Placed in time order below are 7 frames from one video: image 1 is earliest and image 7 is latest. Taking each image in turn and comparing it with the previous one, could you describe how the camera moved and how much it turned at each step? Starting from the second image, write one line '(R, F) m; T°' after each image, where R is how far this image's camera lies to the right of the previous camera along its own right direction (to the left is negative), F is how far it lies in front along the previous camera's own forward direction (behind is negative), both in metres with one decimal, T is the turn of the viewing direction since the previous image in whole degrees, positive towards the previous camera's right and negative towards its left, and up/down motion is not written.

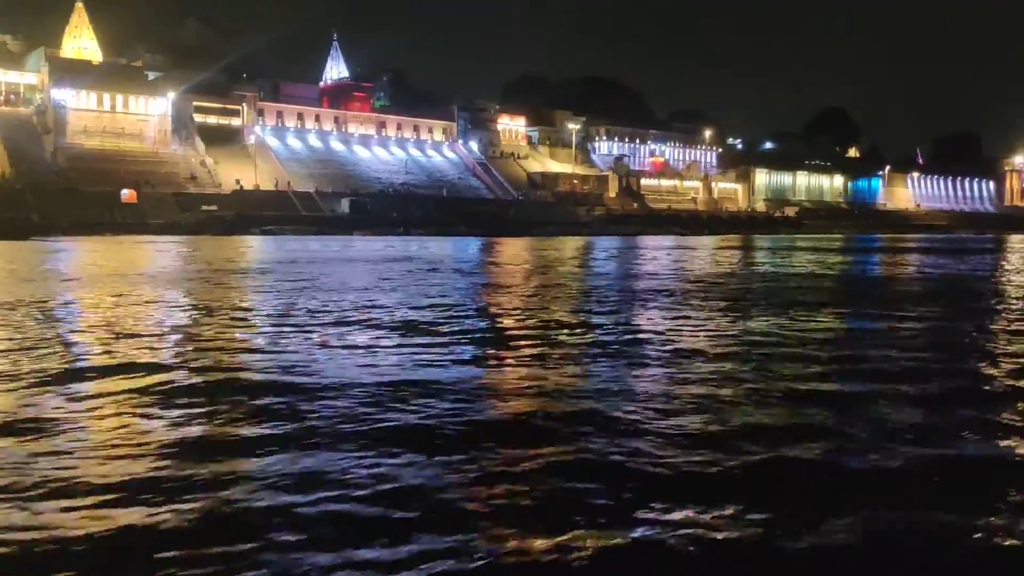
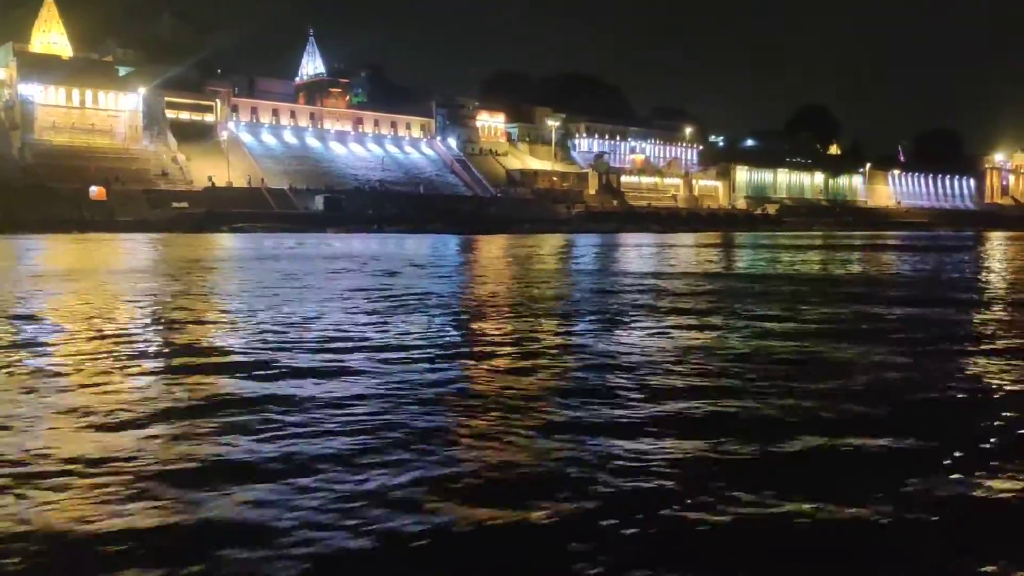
(+0.4, +0.5) m; +1°
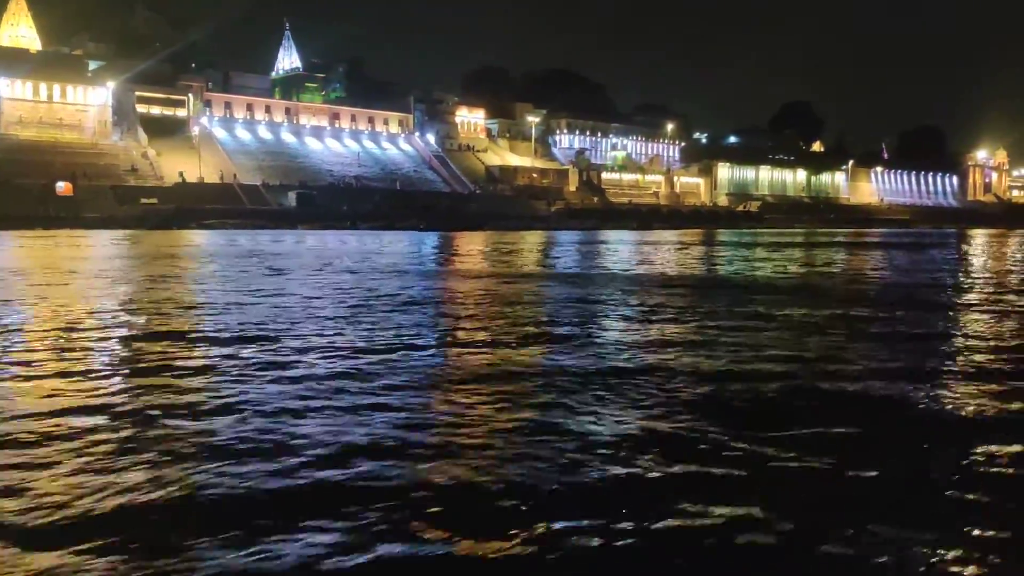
(+0.5, +0.6) m; +1°
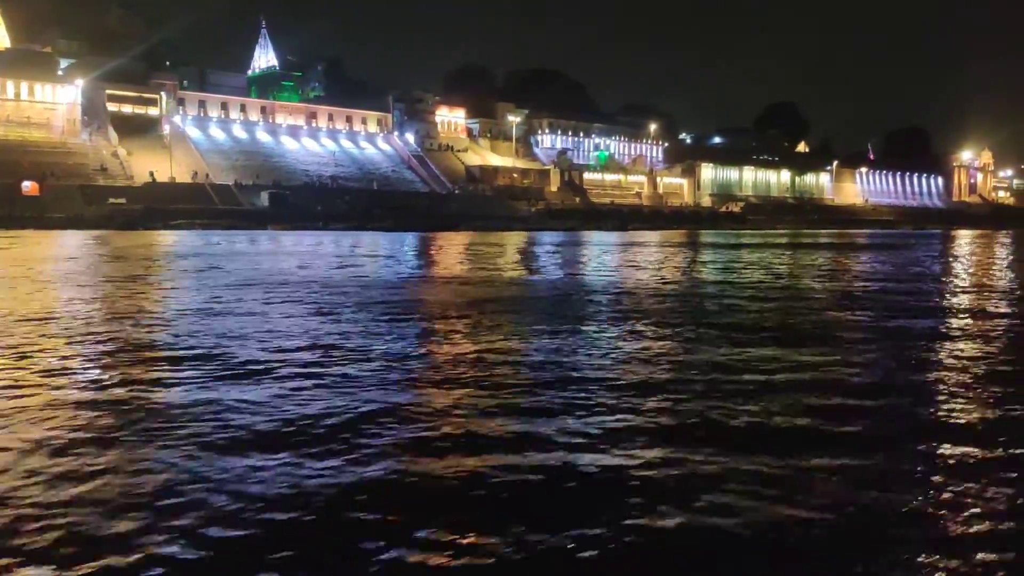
(+0.6, +0.6) m; +1°
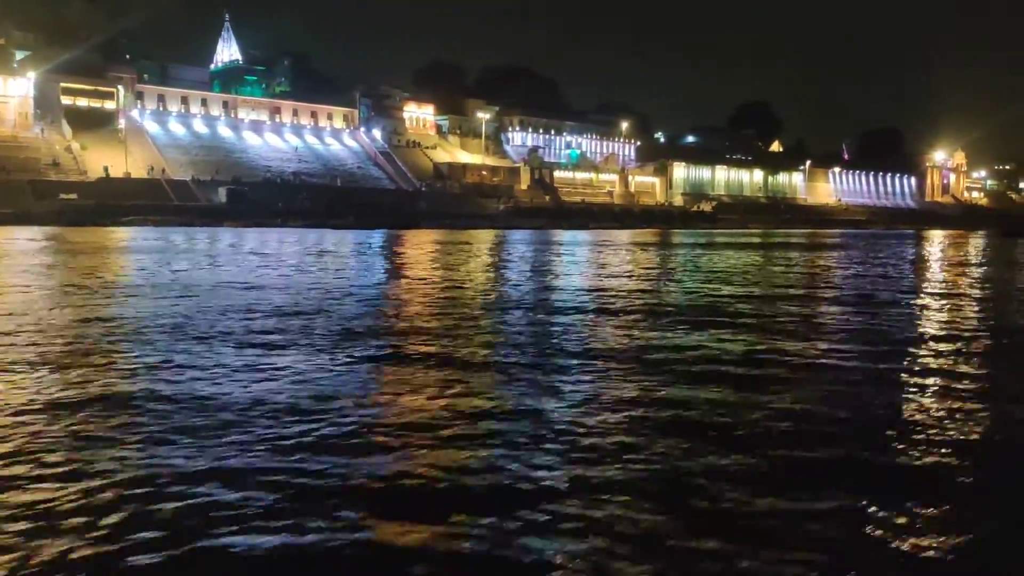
(+0.7, +0.8) m; +1°
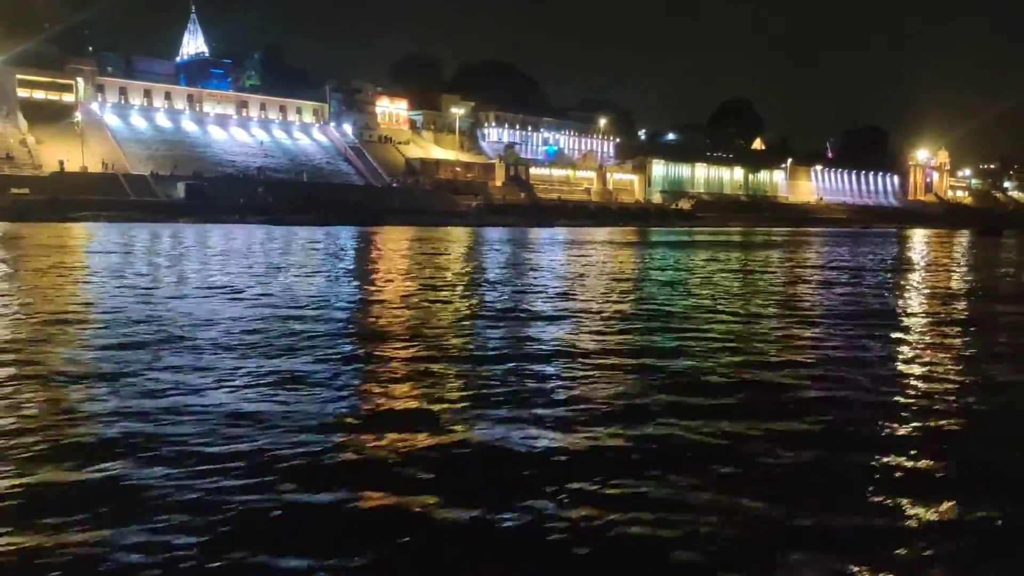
(+1.1, +0.9) m; 0°
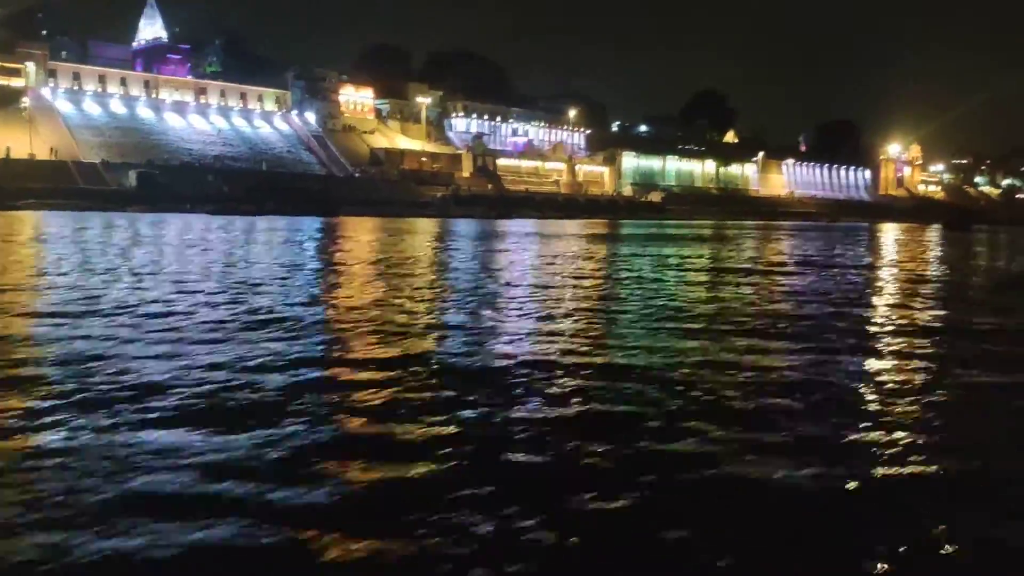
(+0.6, +0.9) m; +1°
